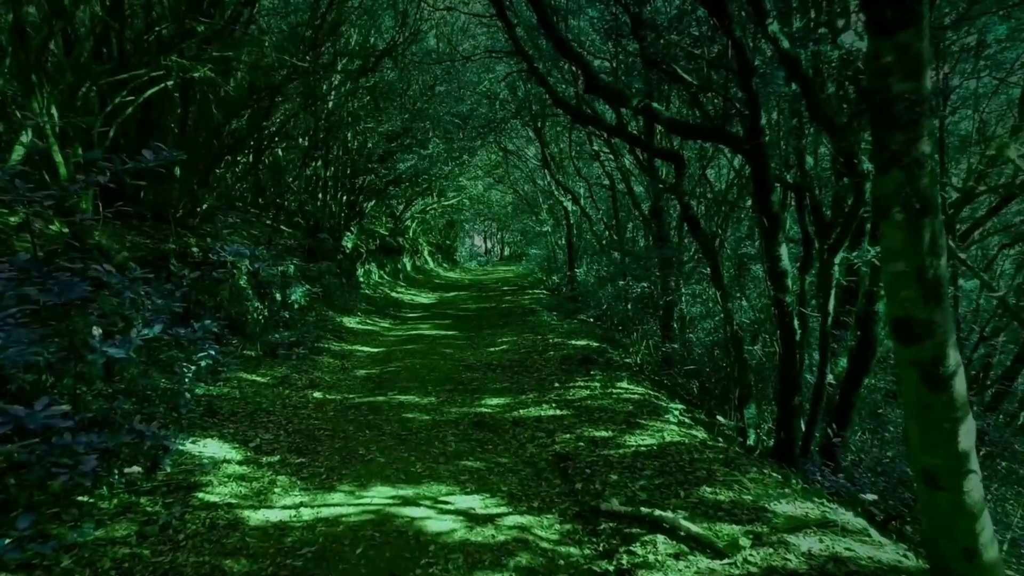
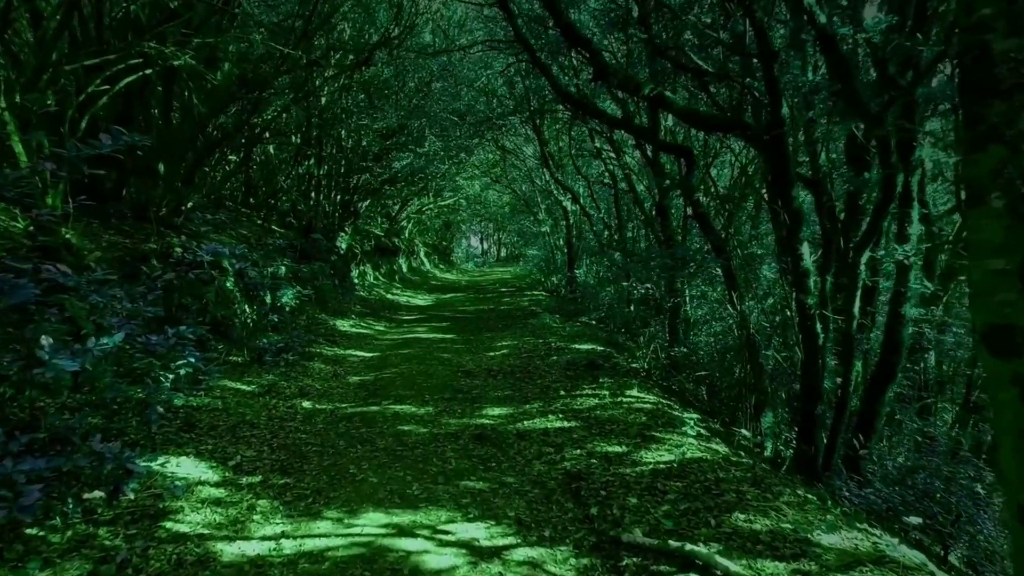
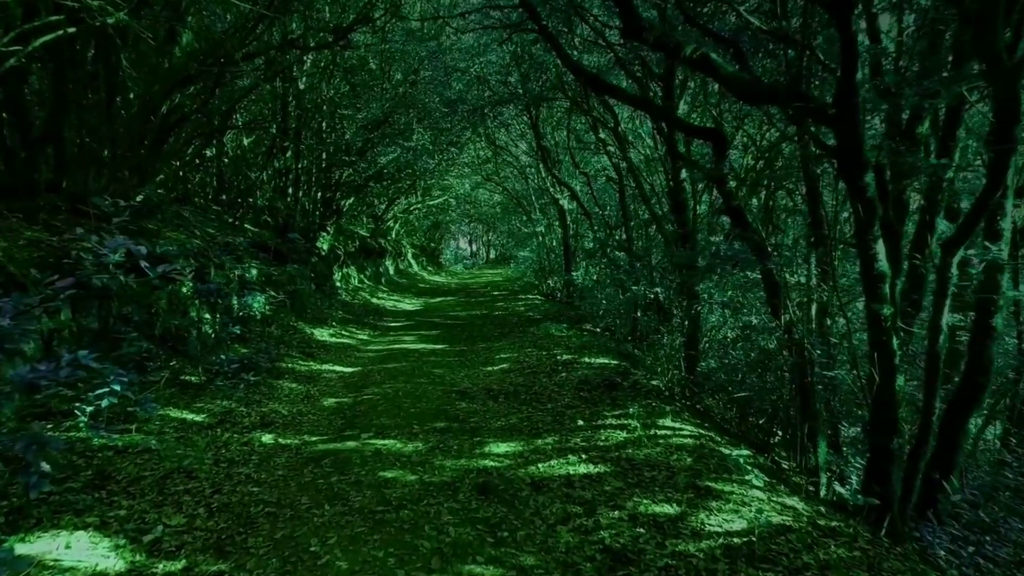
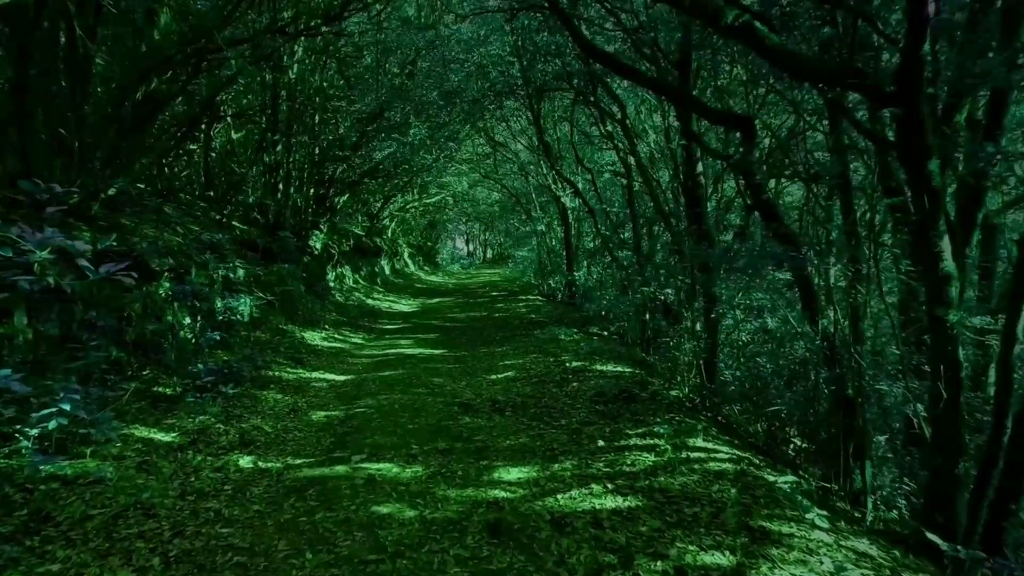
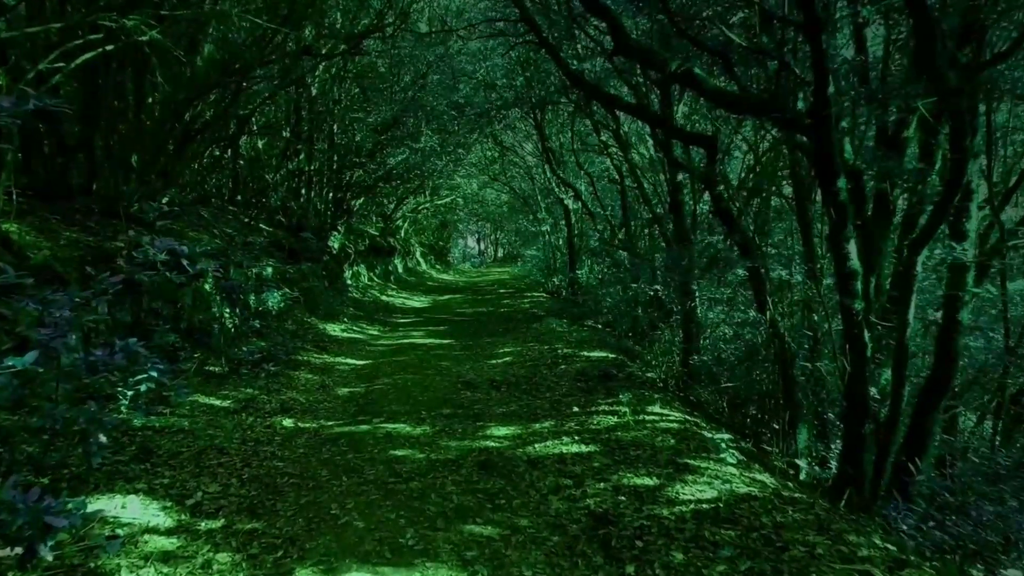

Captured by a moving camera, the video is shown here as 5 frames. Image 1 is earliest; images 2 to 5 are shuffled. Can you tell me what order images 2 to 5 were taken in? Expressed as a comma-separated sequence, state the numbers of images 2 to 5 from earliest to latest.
2, 5, 3, 4
